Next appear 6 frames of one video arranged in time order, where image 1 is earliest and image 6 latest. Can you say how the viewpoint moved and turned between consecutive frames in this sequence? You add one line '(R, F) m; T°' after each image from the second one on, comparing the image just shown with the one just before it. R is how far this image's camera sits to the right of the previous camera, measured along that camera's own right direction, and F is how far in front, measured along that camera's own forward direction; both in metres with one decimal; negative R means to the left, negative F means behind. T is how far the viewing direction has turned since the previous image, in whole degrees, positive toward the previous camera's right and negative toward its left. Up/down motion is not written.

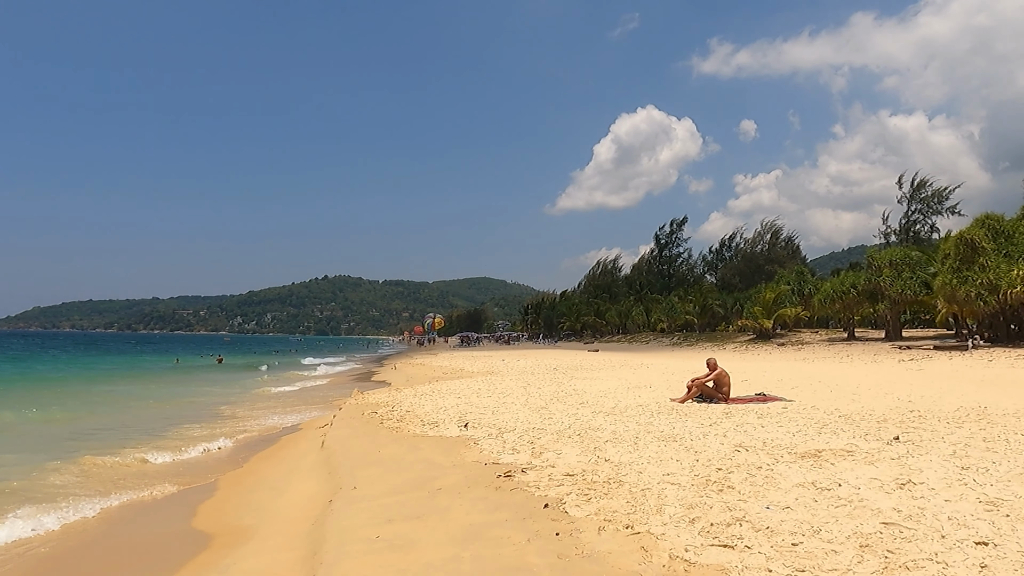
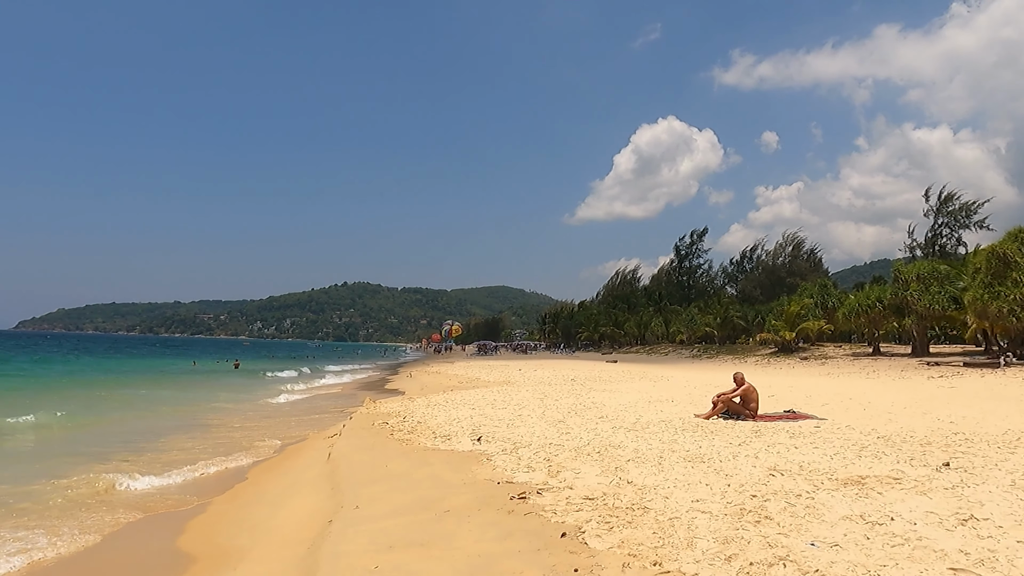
(0.0, +0.5) m; -2°
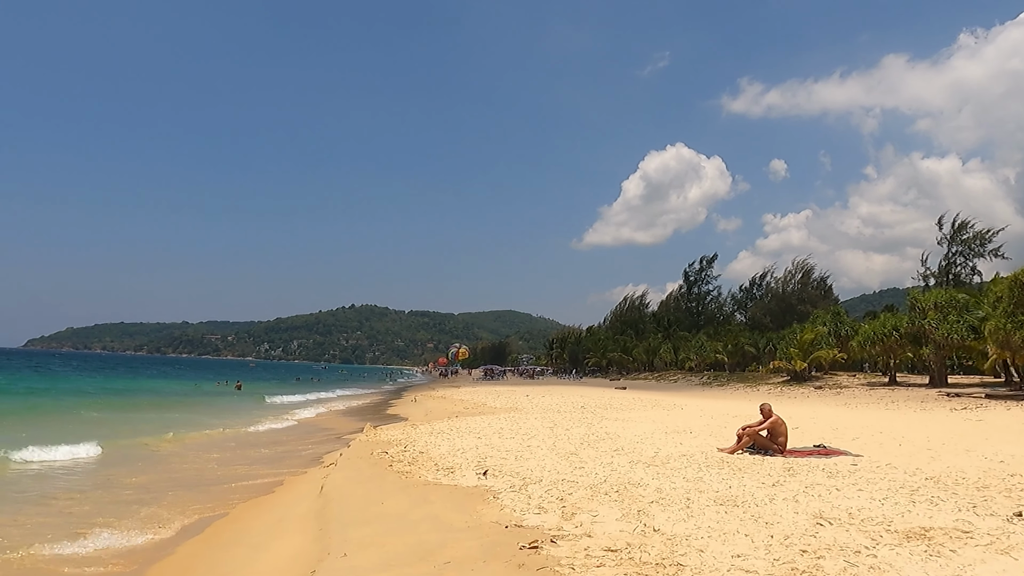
(-0.1, +0.8) m; -1°
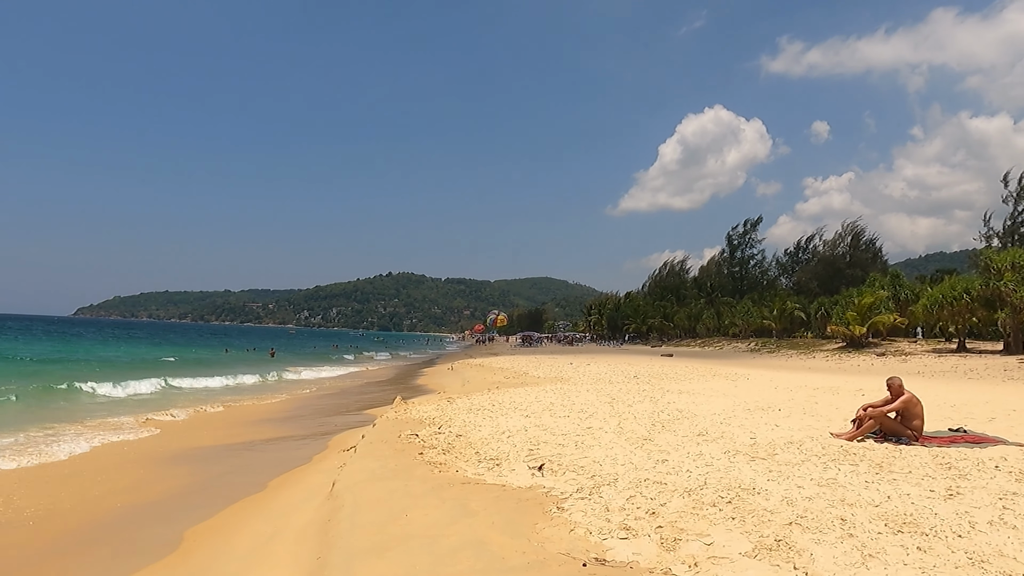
(-0.4, +2.5) m; -3°
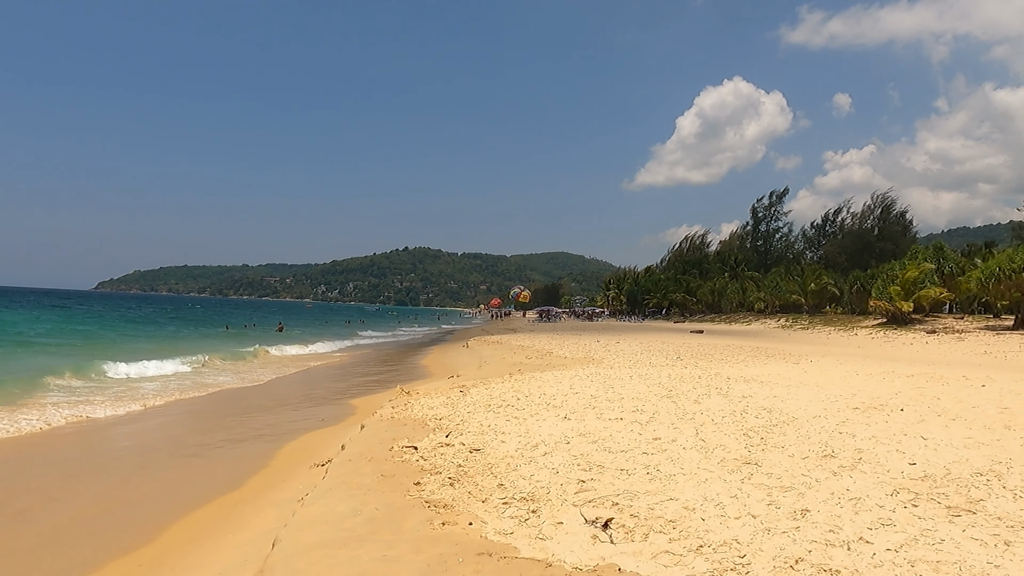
(-0.3, +3.3) m; -2°
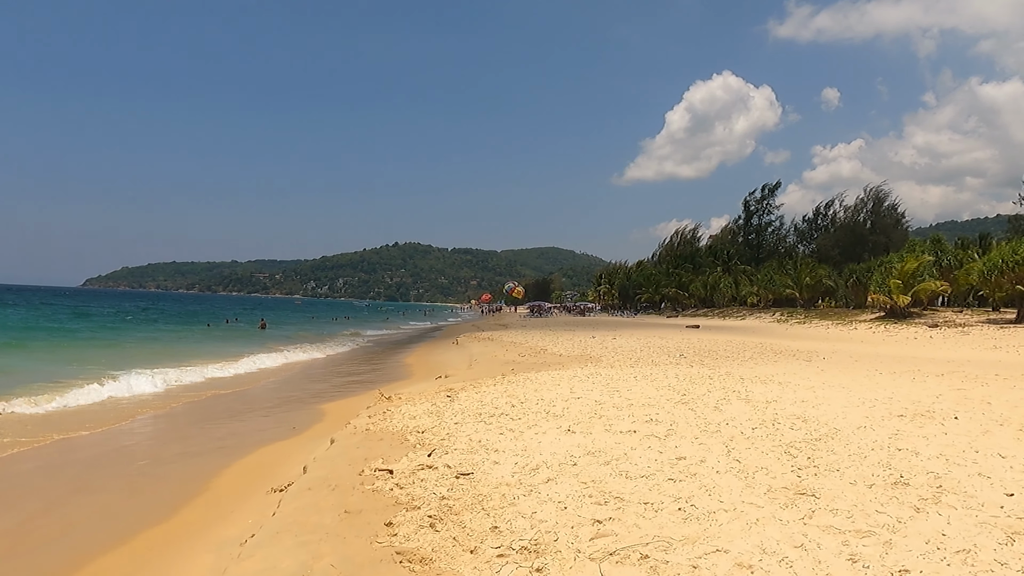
(0.0, +1.4) m; +1°
